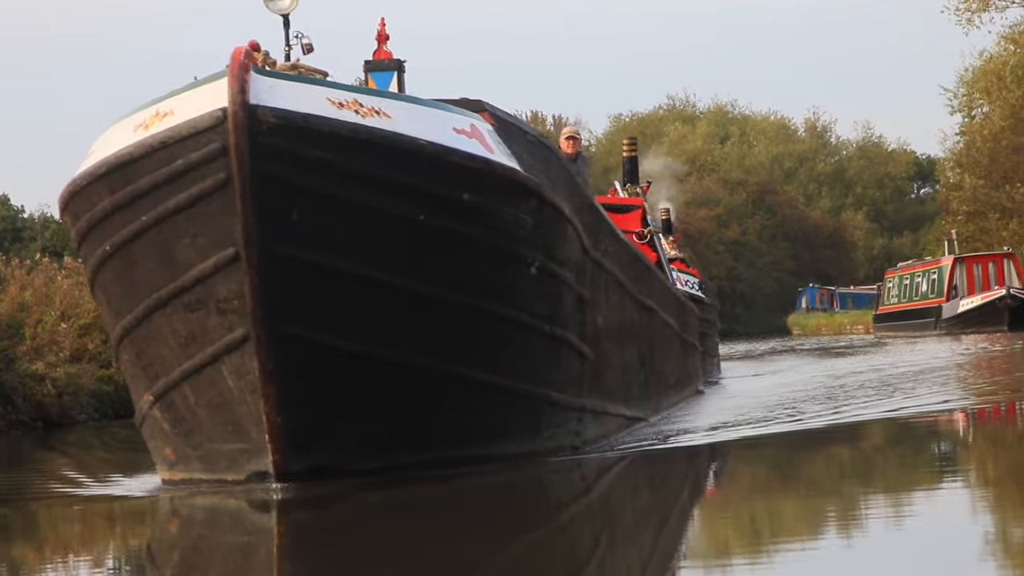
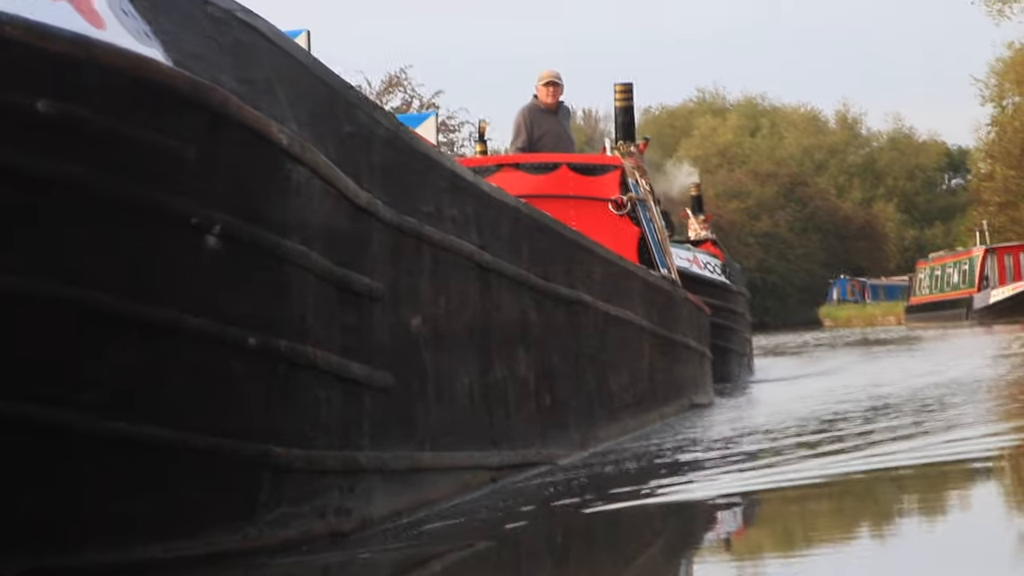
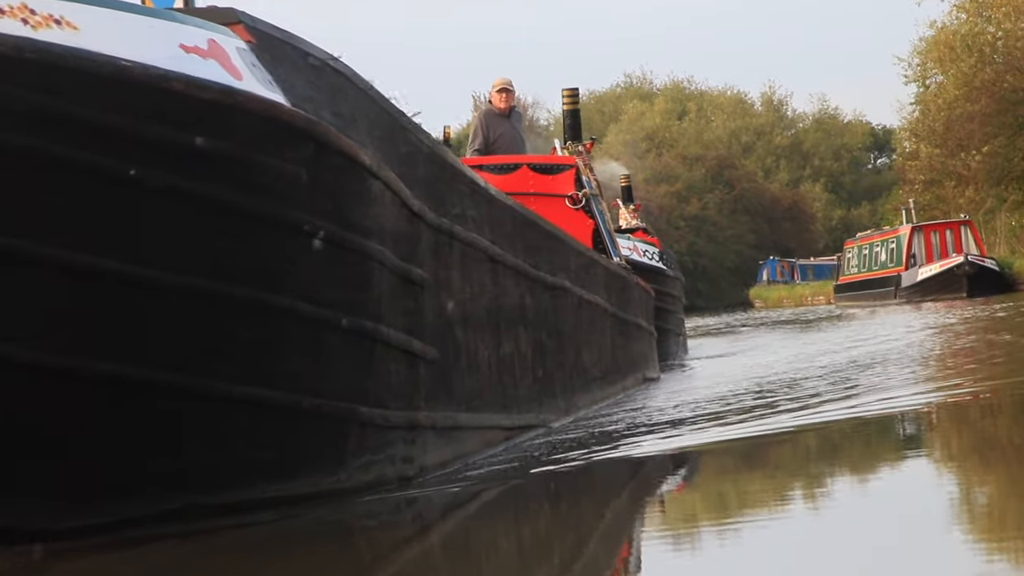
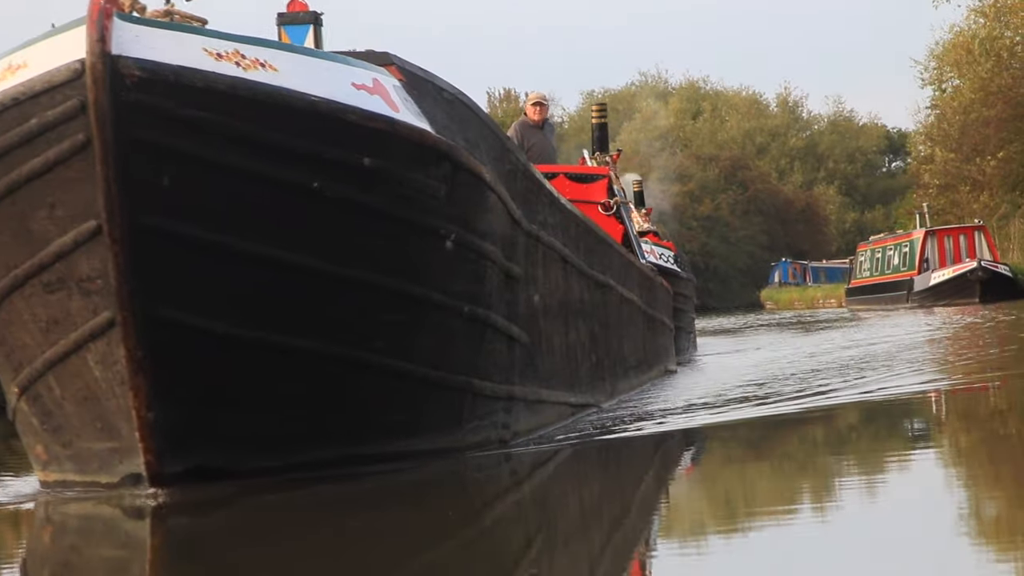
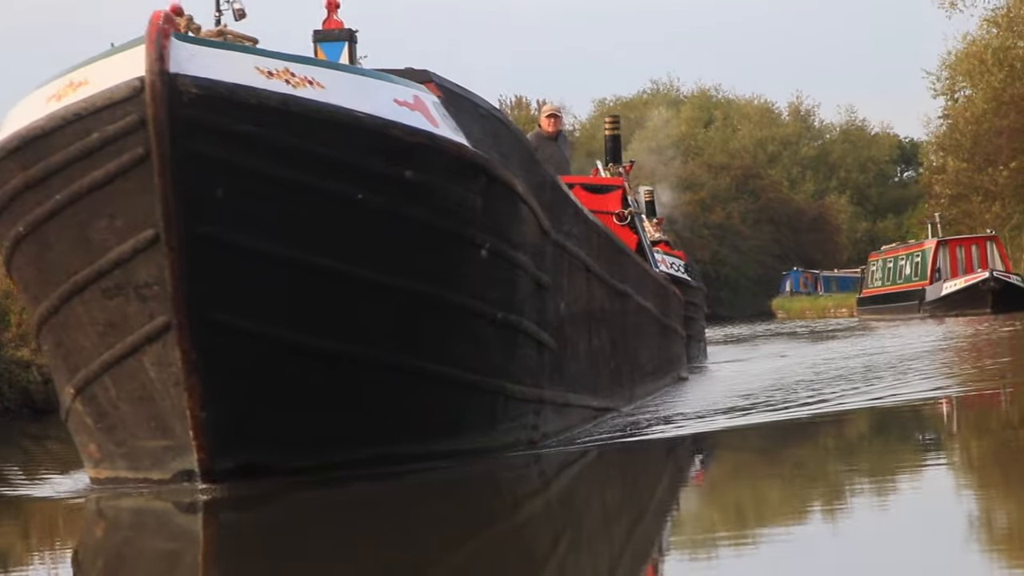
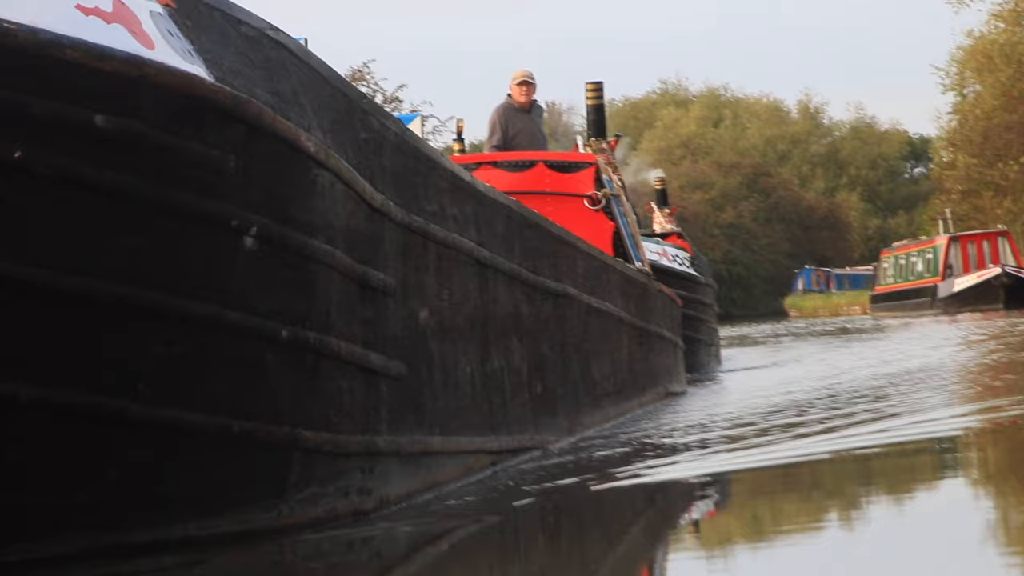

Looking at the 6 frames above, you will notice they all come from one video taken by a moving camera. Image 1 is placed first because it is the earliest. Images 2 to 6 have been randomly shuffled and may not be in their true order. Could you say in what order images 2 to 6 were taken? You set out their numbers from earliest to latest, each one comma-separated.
5, 4, 3, 6, 2
